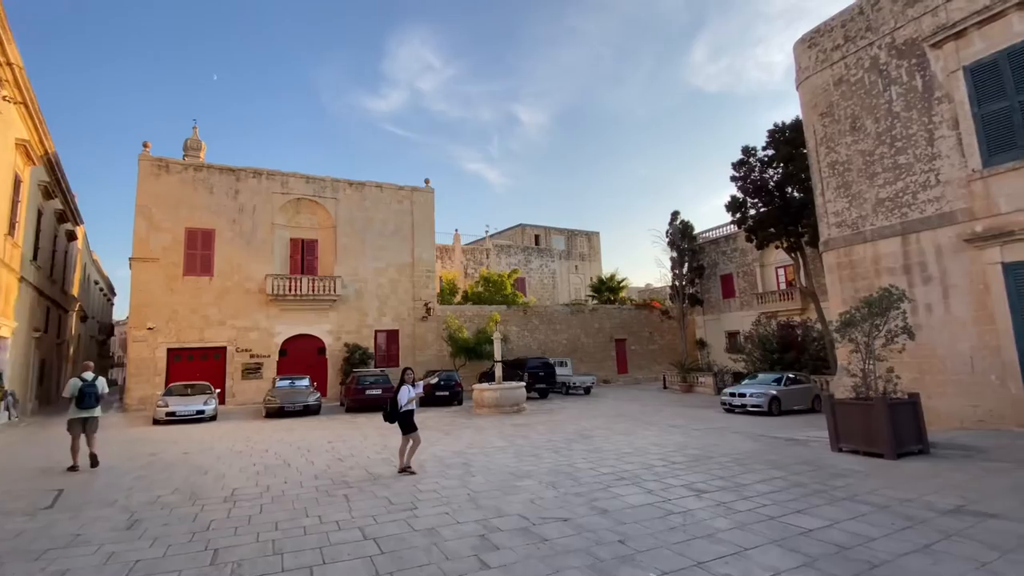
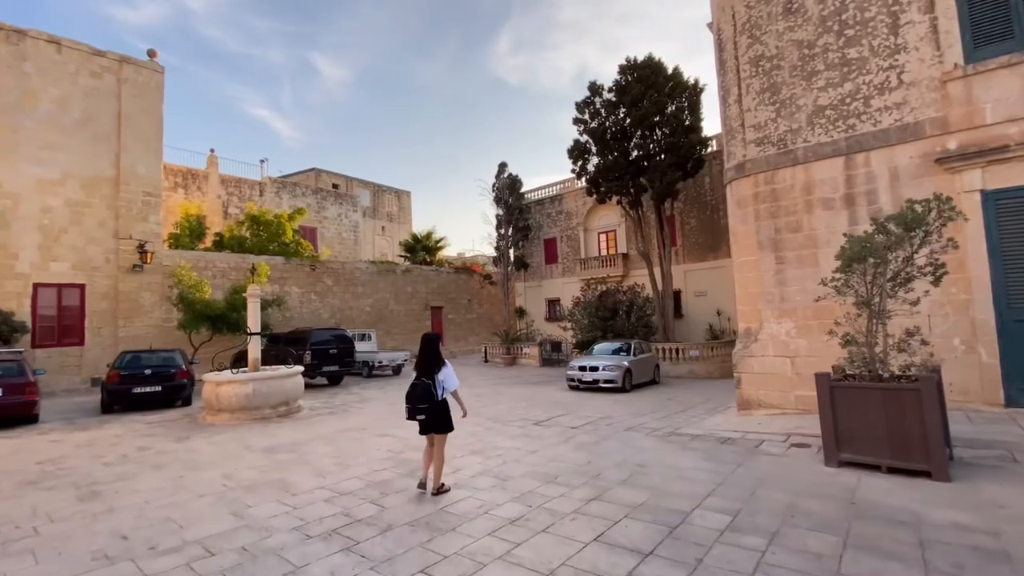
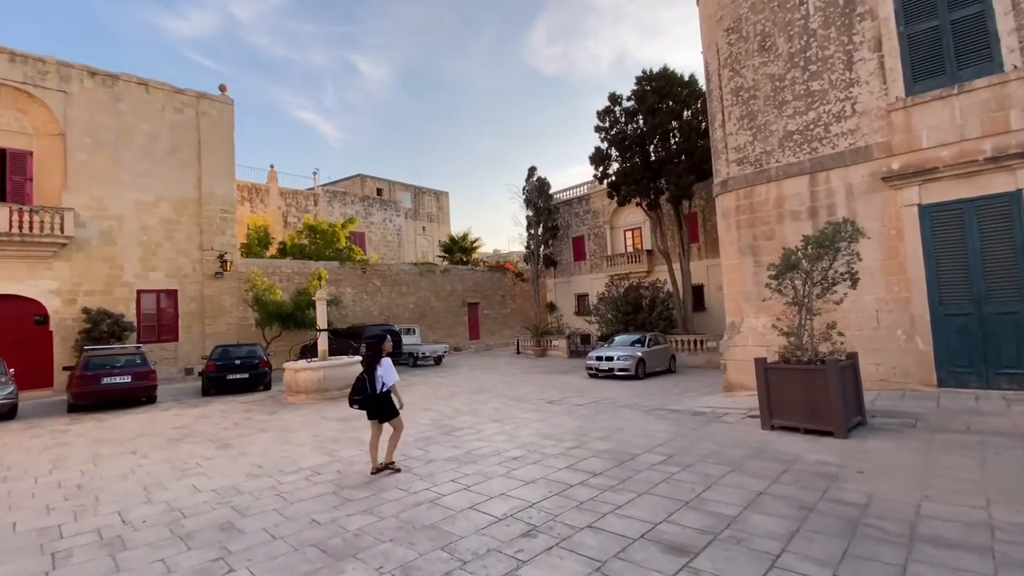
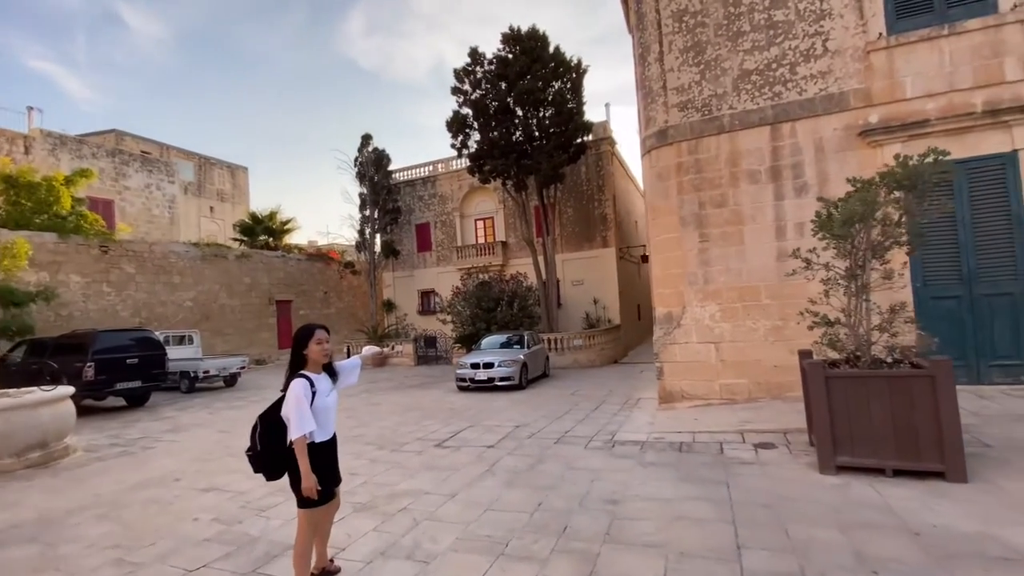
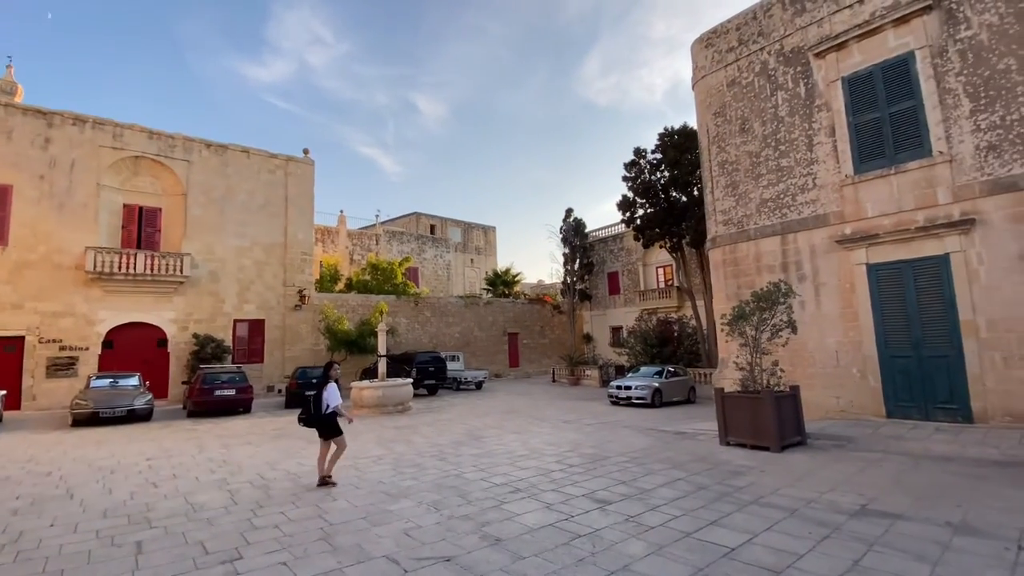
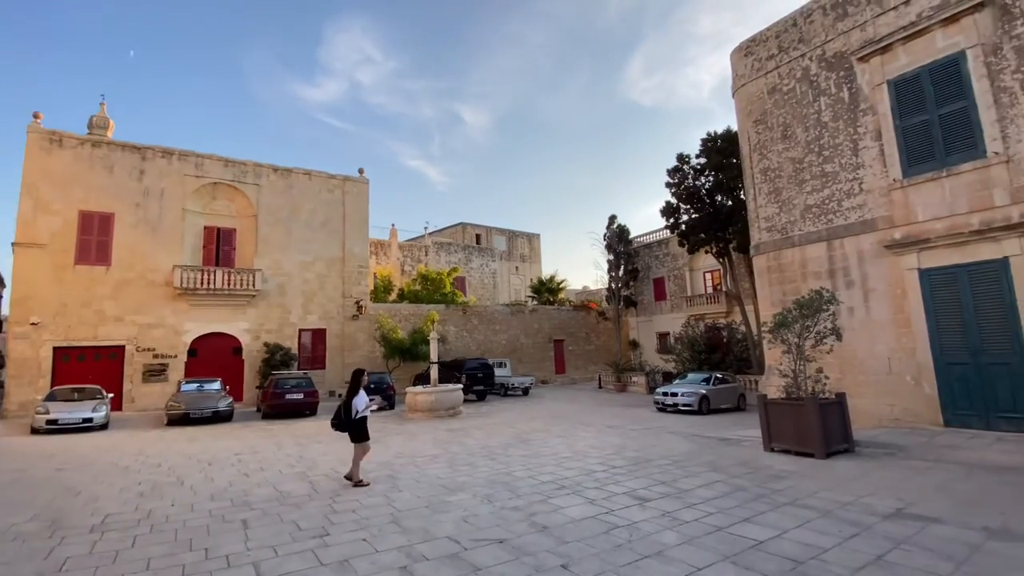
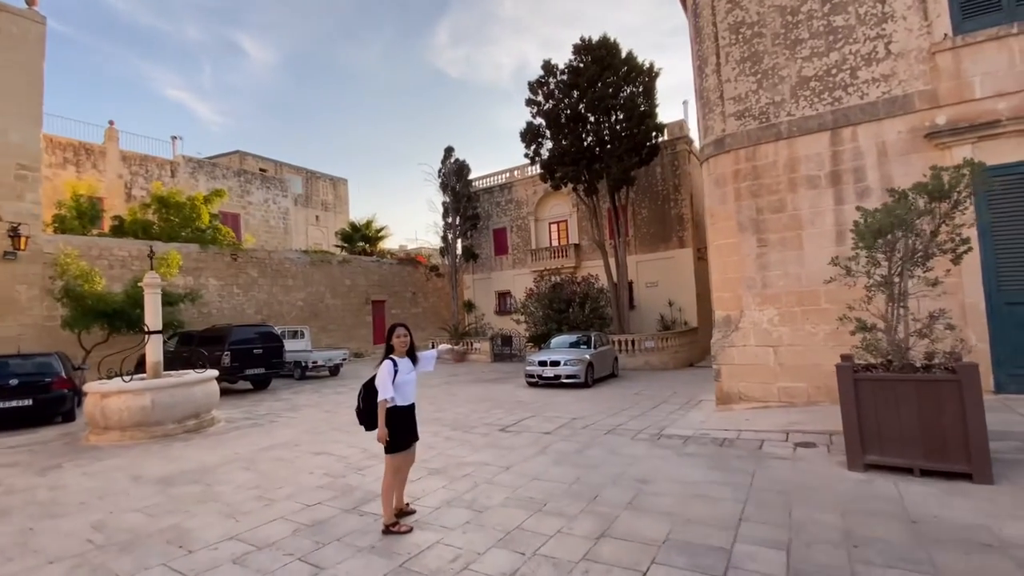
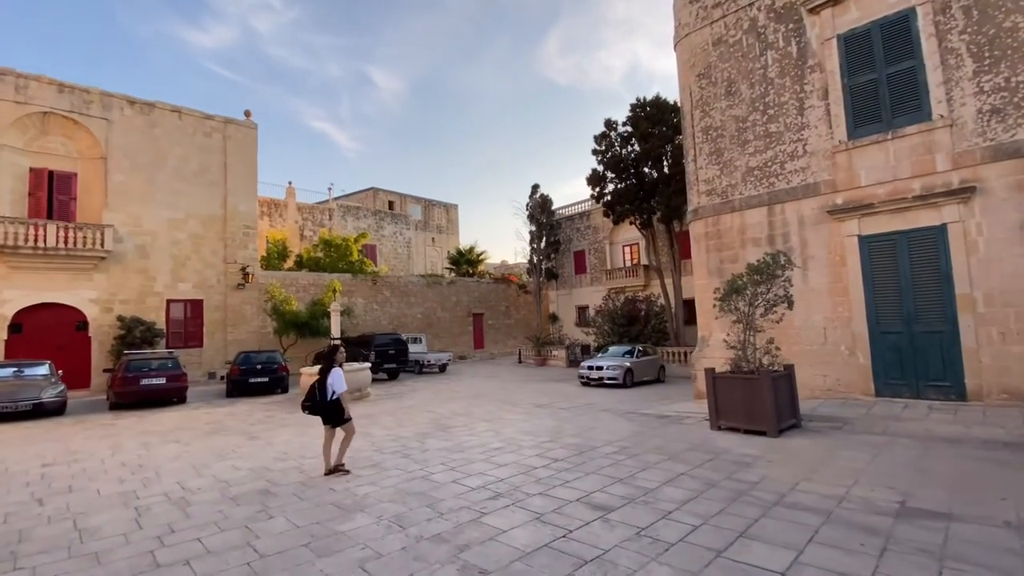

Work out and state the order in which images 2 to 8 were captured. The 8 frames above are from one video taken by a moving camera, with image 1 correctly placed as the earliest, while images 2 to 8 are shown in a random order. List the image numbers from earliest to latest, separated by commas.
6, 5, 8, 3, 2, 7, 4
